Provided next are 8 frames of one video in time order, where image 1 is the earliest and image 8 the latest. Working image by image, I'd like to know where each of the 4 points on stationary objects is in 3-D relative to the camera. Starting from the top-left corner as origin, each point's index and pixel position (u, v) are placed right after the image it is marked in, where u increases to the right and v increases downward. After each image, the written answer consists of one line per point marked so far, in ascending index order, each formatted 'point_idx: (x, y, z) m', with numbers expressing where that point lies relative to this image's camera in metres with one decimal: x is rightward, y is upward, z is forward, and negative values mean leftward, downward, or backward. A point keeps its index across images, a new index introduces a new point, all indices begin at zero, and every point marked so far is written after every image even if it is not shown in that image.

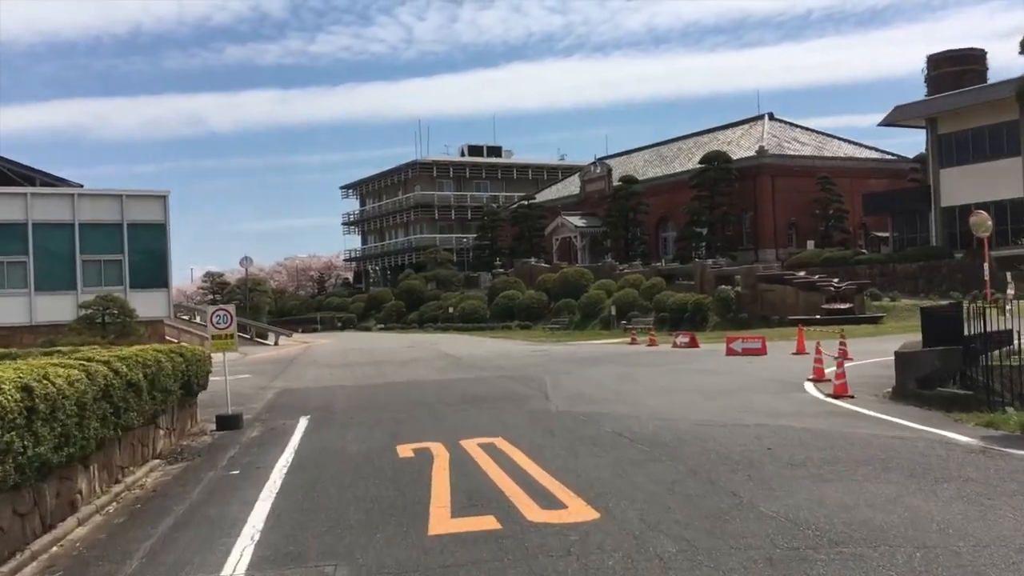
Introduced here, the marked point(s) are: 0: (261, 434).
0: (-3.3, -1.9, +12.3) m
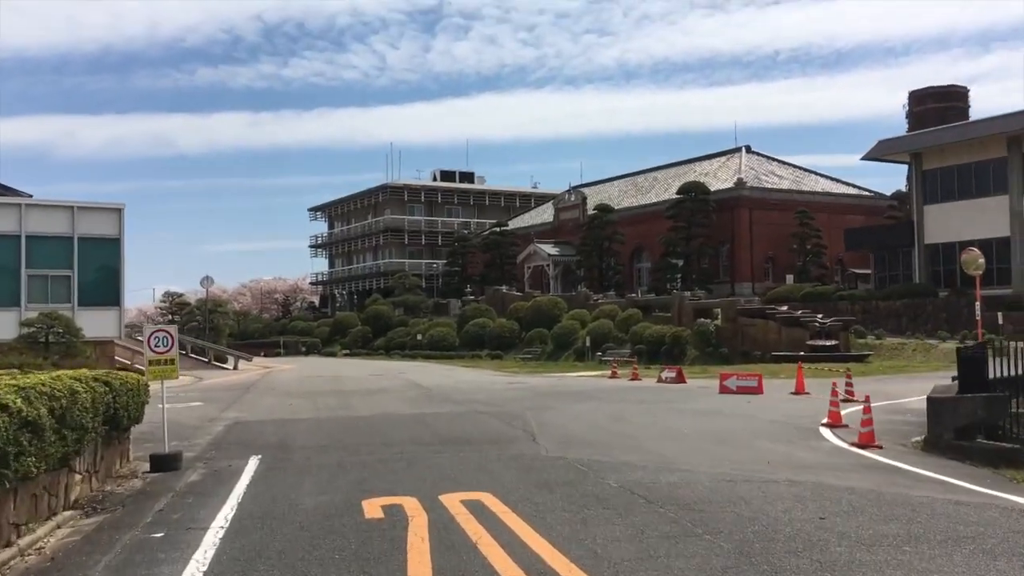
0: (-3.4, -2.1, +10.4) m
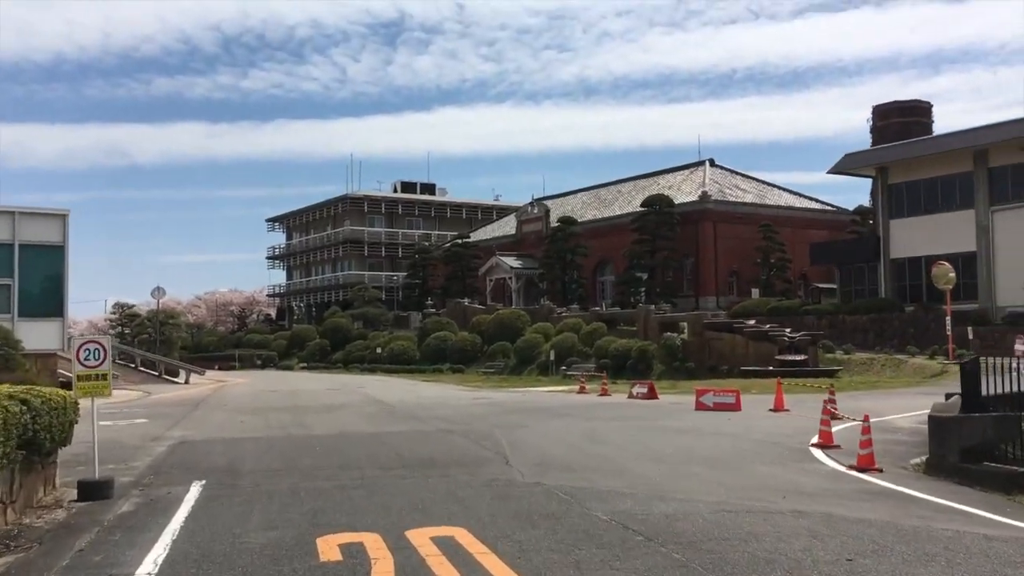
0: (-3.7, -2.2, +9.3) m
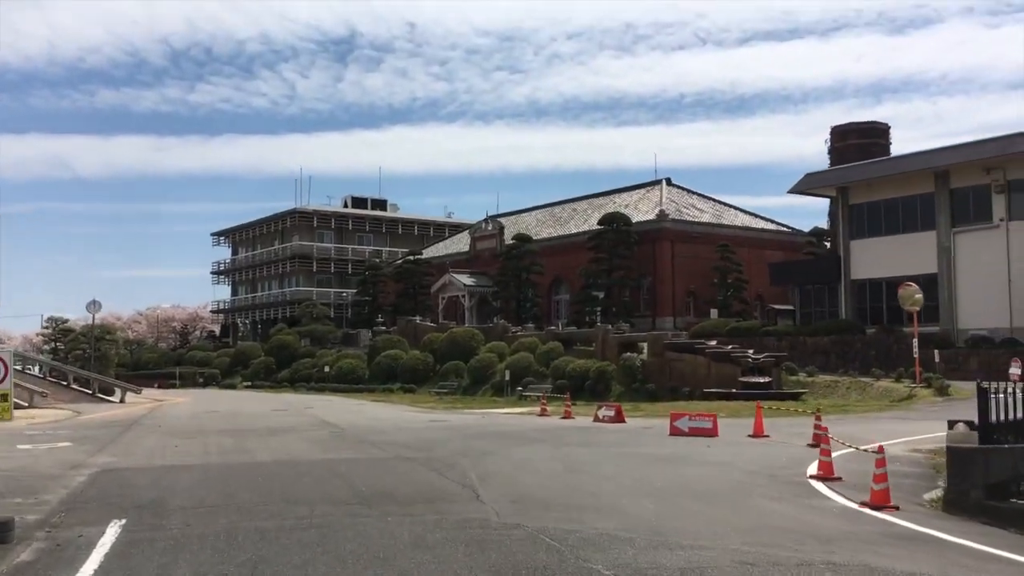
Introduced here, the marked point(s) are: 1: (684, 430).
0: (-3.9, -2.2, +7.7) m
1: (+3.1, -2.6, +17.3) m
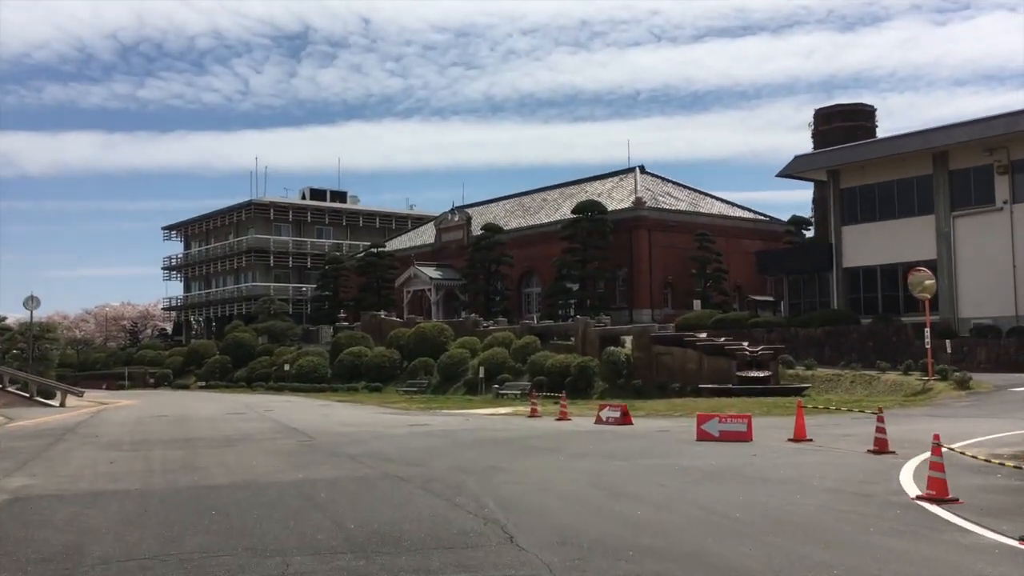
0: (-3.4, -2.0, +5.0) m
1: (+3.2, -2.3, +14.8) m
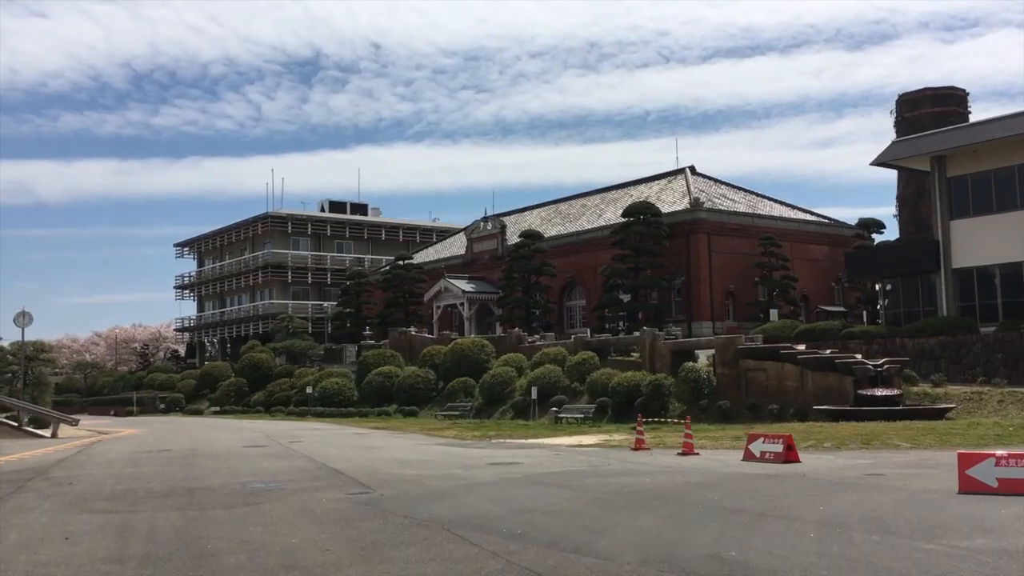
0: (-1.8, -1.5, -0.1) m
1: (+4.9, -2.0, +9.7) m
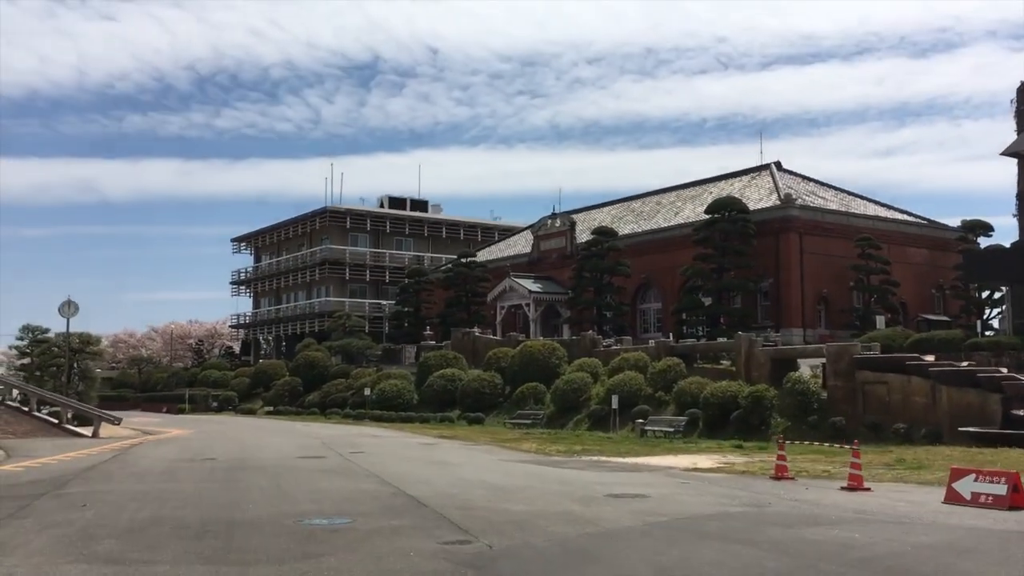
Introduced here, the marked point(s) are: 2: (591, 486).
0: (-1.1, -1.2, -3.2) m
1: (+6.2, -1.9, +6.2) m
2: (+1.0, -2.7, +13.0) m
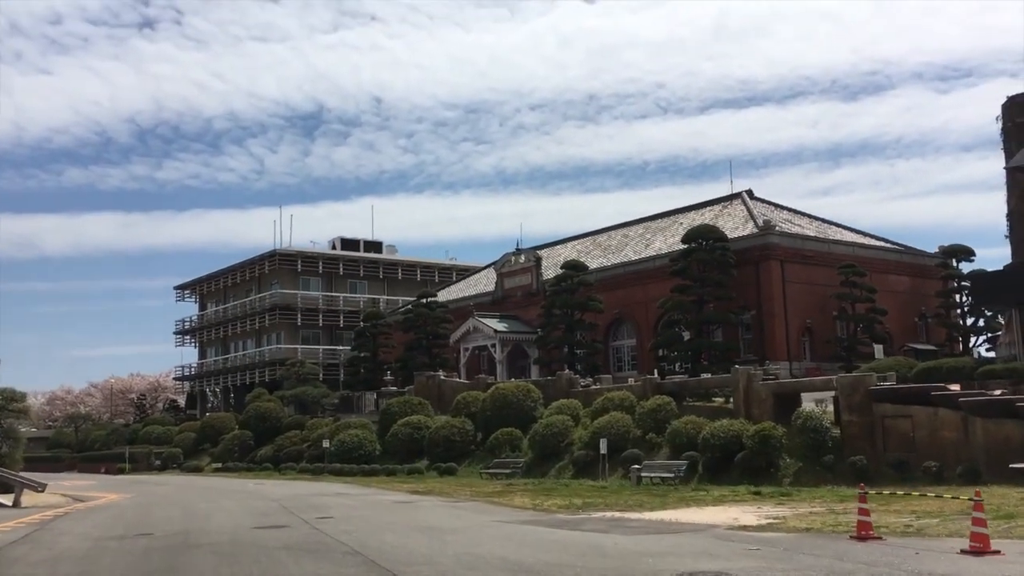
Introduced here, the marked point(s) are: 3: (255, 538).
0: (0.0, -0.7, -6.0) m
1: (+6.8, -1.6, +3.7) m
2: (+1.3, -2.9, +10.2) m
3: (-3.8, -3.6, +14.0) m
